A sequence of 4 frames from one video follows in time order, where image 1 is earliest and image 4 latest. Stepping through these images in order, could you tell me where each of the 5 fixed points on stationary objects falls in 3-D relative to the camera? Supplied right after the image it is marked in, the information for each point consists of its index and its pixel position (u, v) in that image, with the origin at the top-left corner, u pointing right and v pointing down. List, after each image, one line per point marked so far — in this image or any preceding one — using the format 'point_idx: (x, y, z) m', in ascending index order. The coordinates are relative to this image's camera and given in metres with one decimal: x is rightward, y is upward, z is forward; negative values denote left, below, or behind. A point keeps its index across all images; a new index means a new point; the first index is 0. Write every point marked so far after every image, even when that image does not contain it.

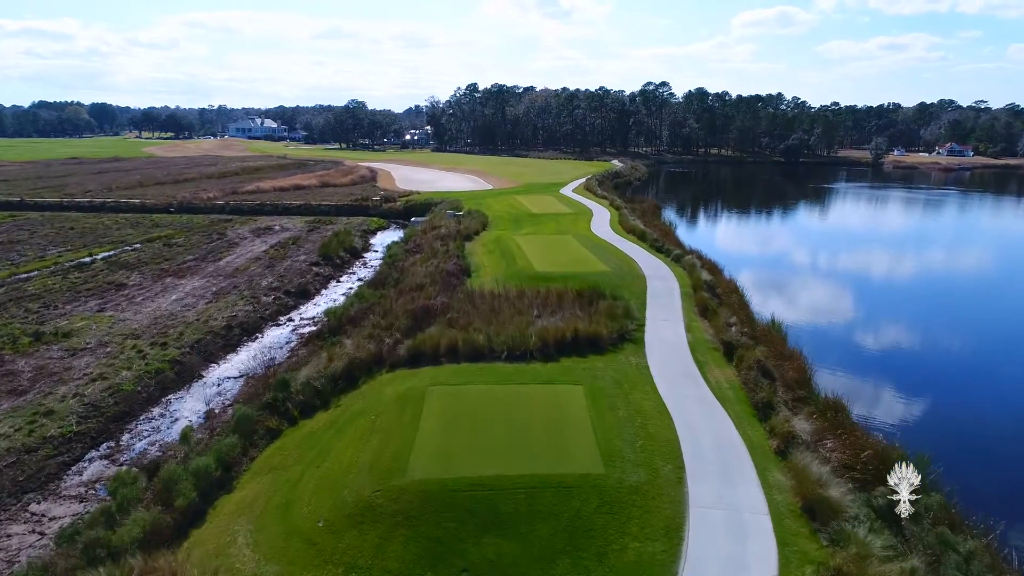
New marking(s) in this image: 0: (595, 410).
0: (+1.2, -1.7, +12.0) m
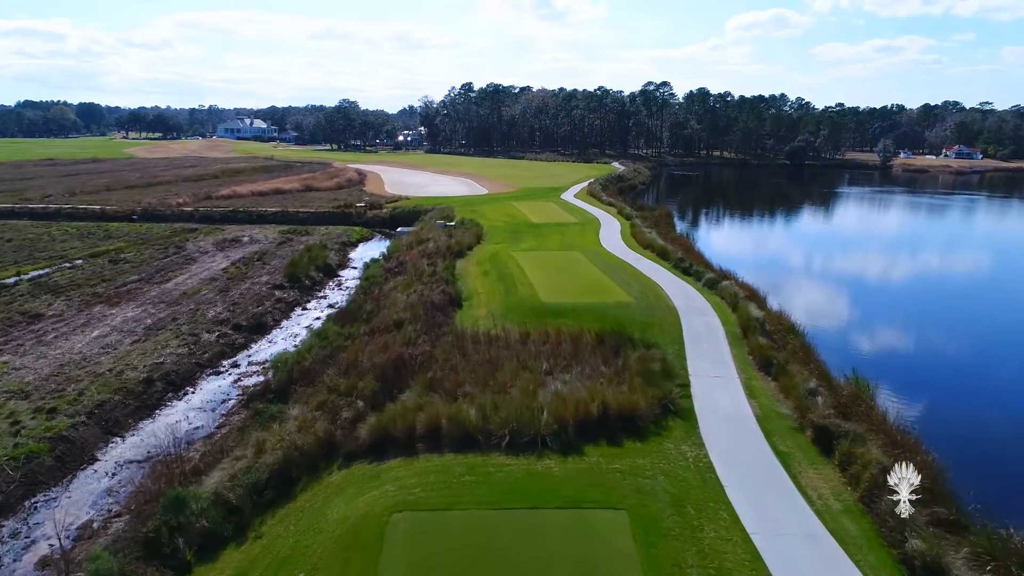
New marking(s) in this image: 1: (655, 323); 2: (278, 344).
0: (+1.2, -2.5, +7.7) m
1: (+2.9, -0.7, +17.1) m
2: (-5.2, -1.2, +19.2) m
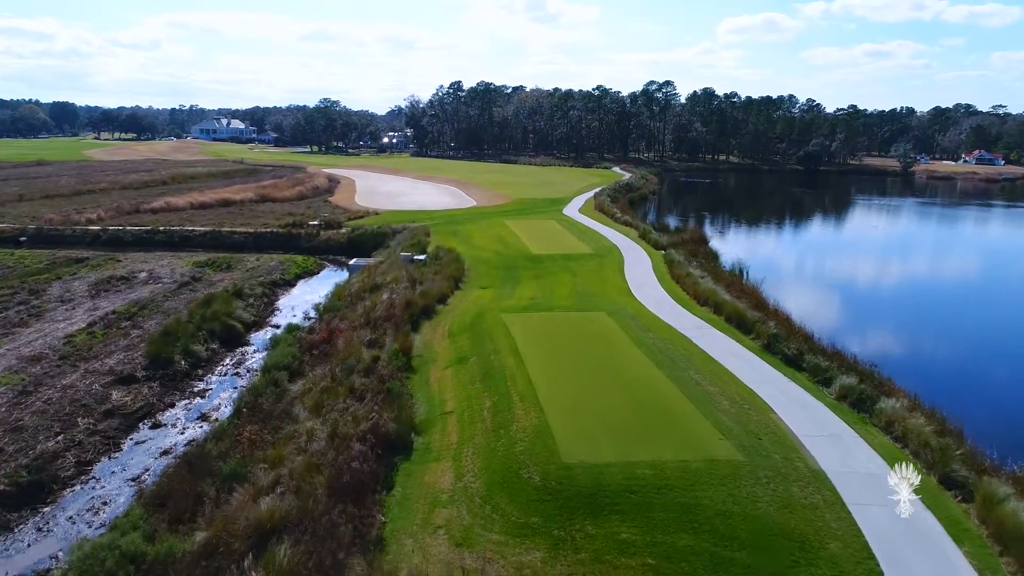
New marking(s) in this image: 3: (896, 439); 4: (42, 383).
0: (+1.3, -4.1, -1.6) m
1: (+2.8, -2.3, +7.9) m
2: (-5.3, -2.9, +9.9) m
3: (+4.7, -1.9, +10.6) m
4: (-8.0, -1.6, +14.8) m
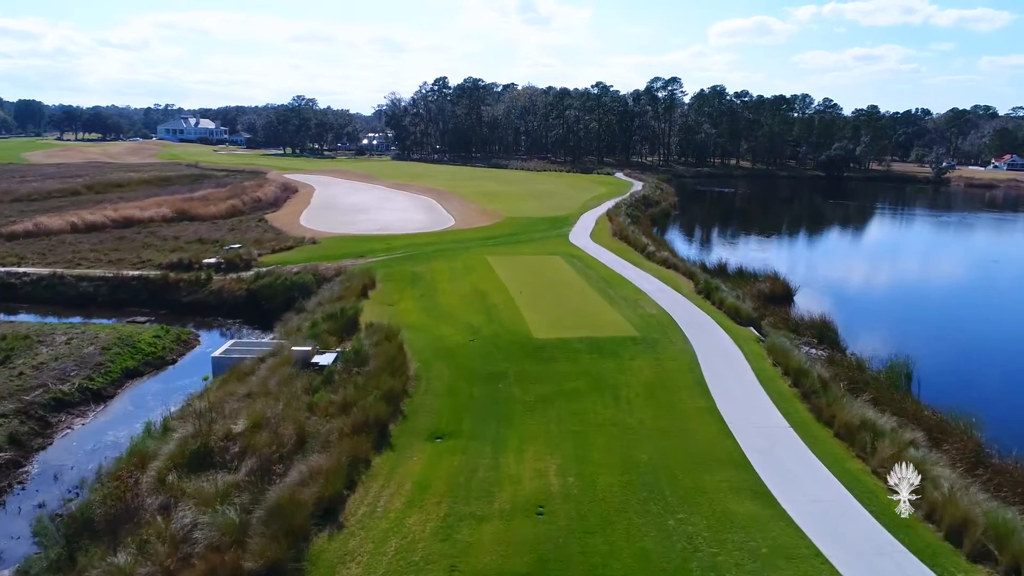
0: (+1.3, -6.0, -13.2) m
1: (+2.7, -4.3, -3.7) m
2: (-5.4, -4.8, -1.8) m
3: (+4.7, -3.8, -1.0) m
4: (-8.1, -3.6, +3.1) m
